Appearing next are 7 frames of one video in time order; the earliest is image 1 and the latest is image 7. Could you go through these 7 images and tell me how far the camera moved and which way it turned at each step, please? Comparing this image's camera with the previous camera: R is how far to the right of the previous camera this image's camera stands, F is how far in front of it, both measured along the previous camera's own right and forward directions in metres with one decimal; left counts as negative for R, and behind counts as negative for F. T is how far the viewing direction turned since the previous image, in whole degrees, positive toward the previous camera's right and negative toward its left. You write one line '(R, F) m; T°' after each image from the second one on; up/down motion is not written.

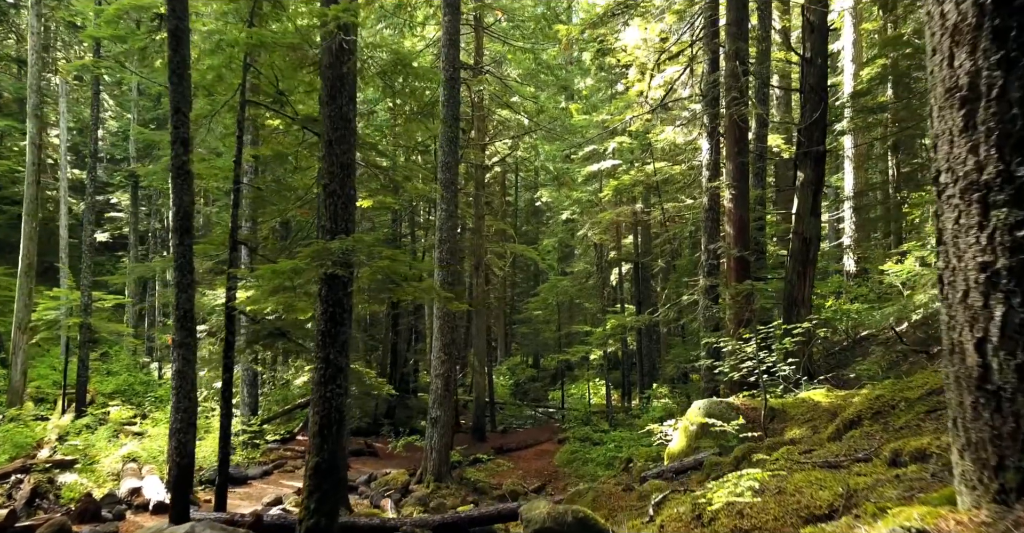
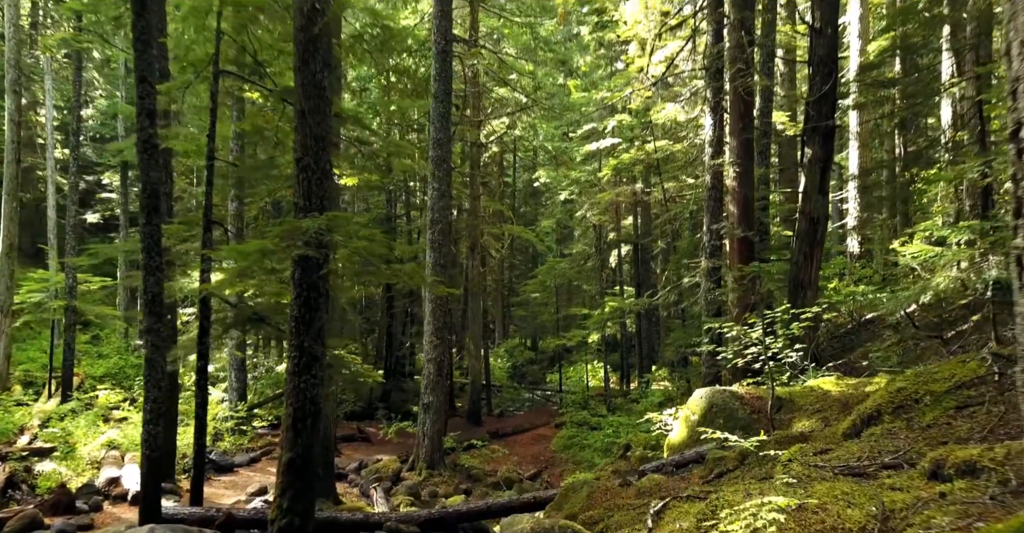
(+0.1, +0.6) m; 0°
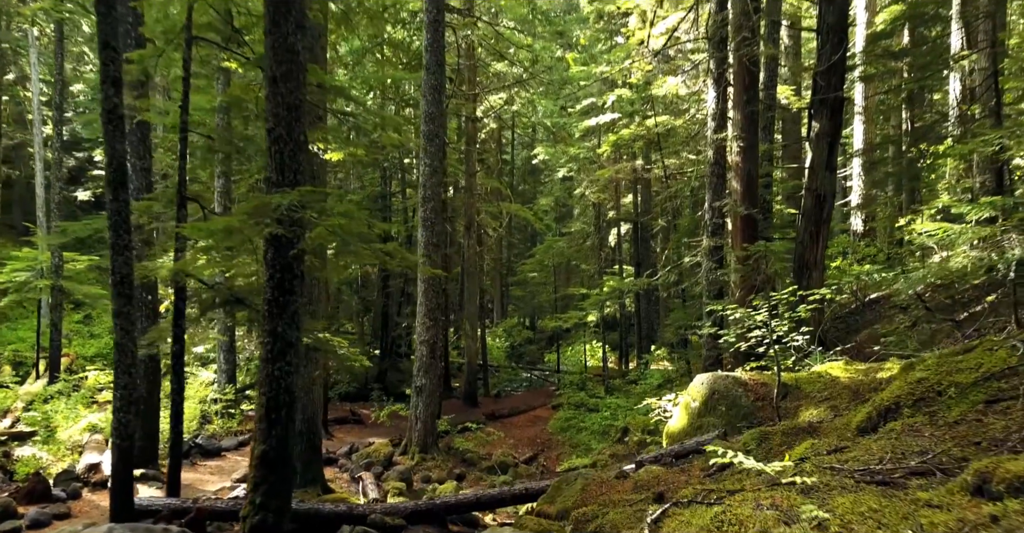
(+0.1, +0.5) m; 0°
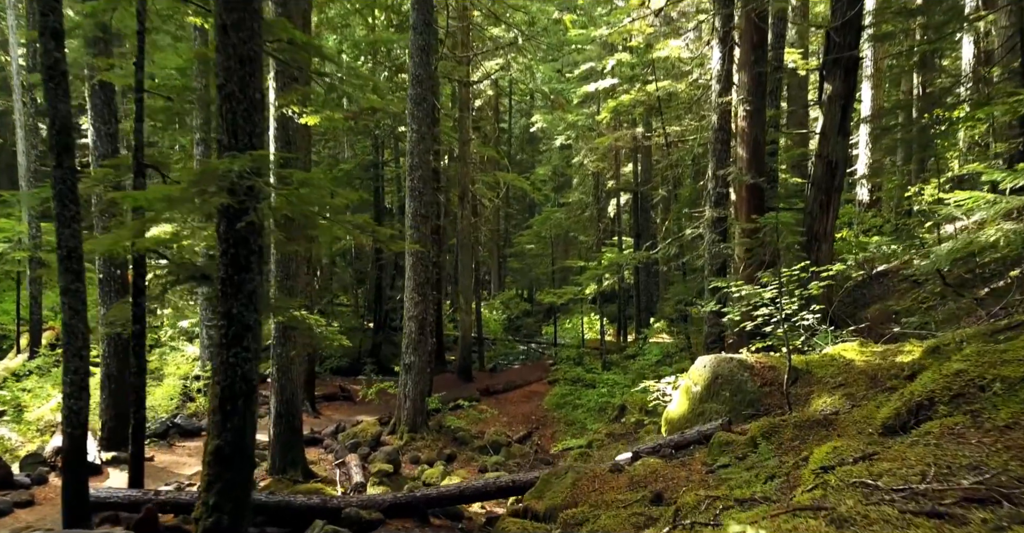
(+0.1, +0.8) m; 0°
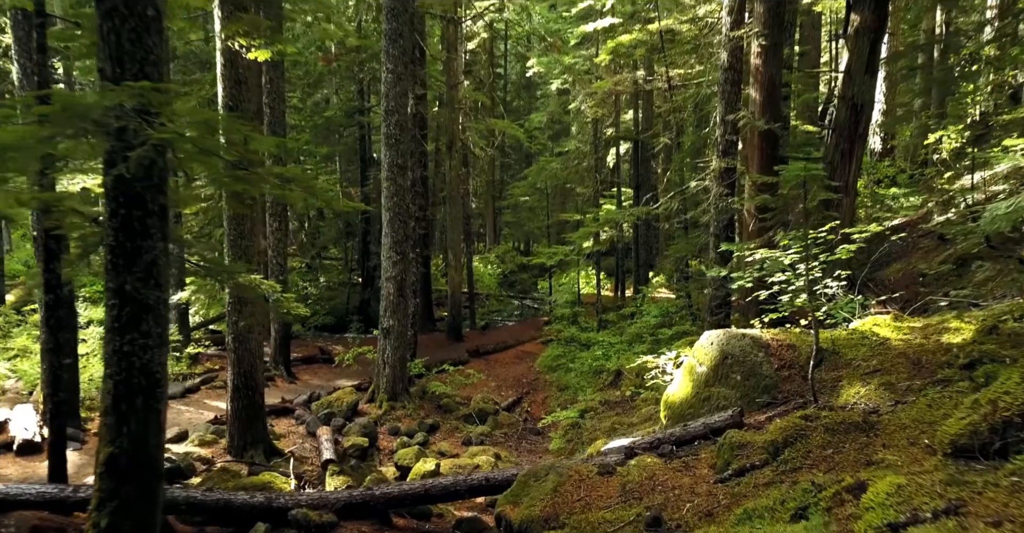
(+0.2, +1.3) m; 0°
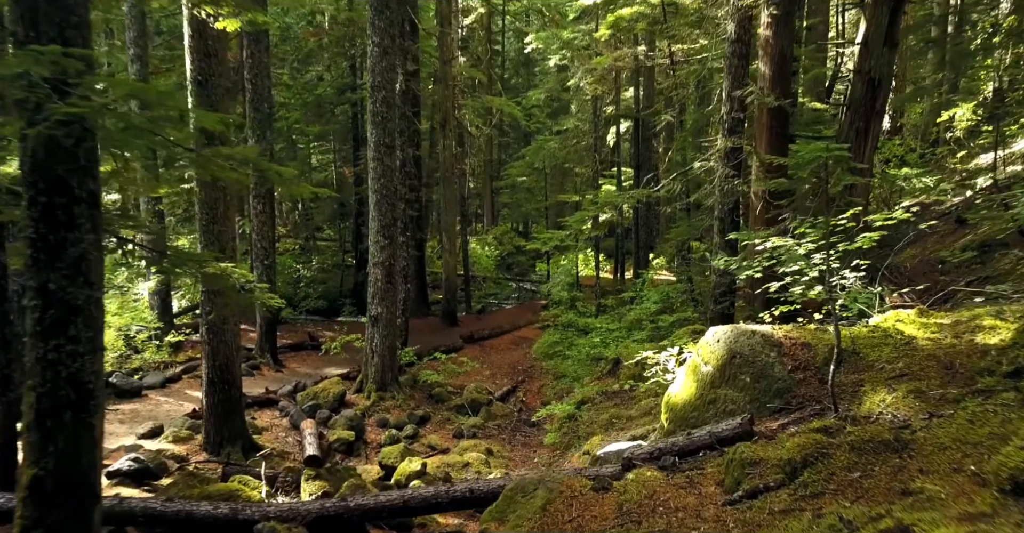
(+0.1, +0.7) m; 0°
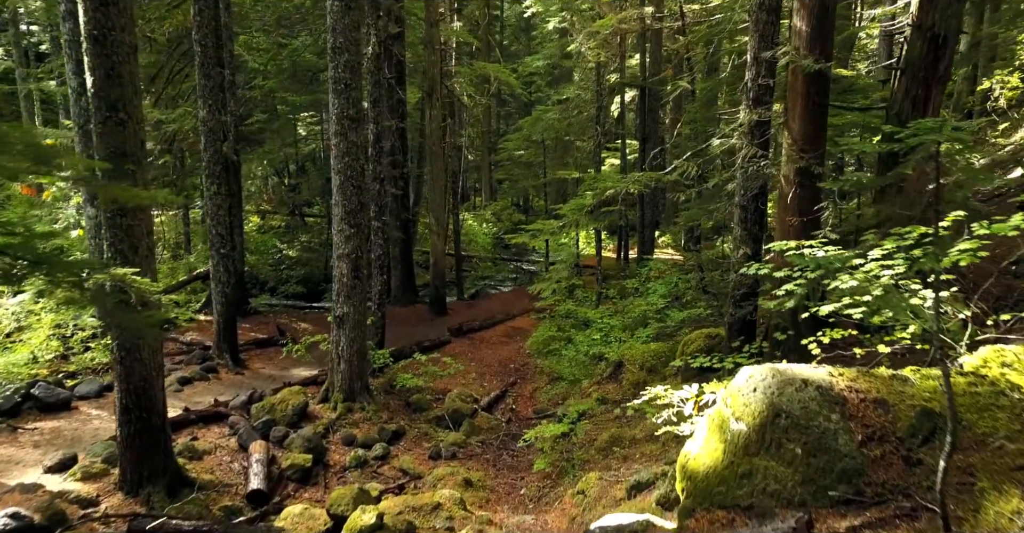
(+0.3, +1.9) m; 0°
